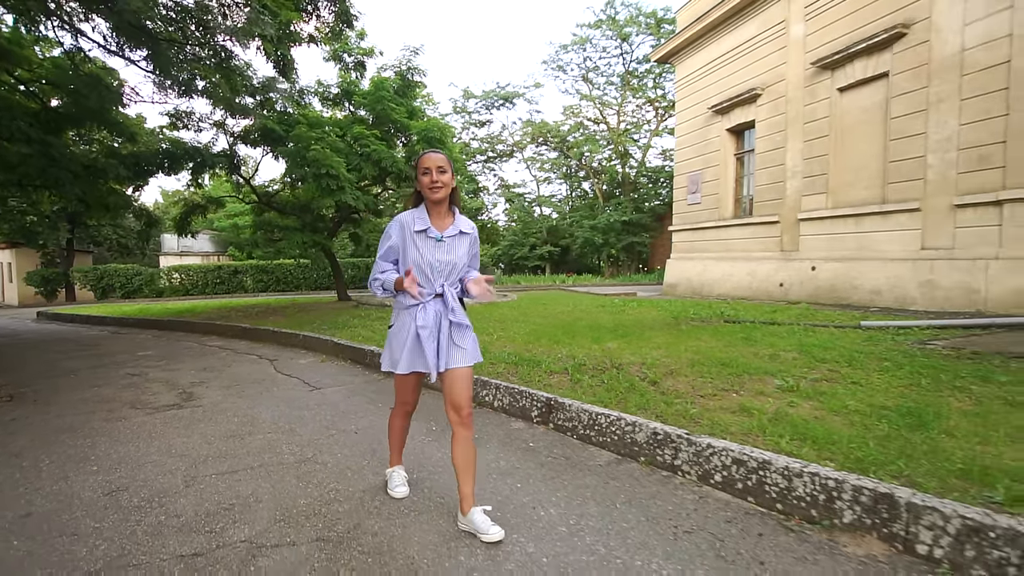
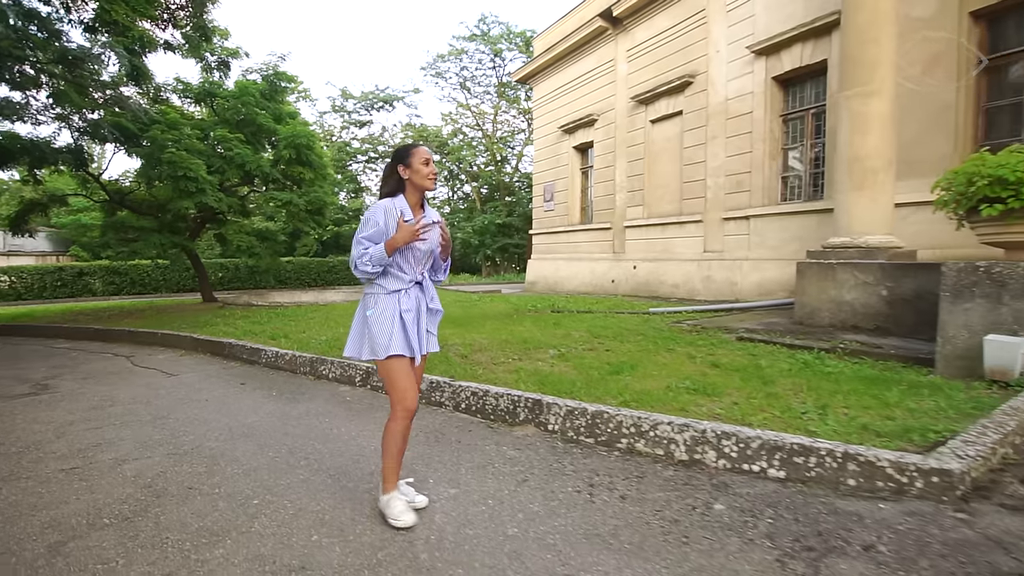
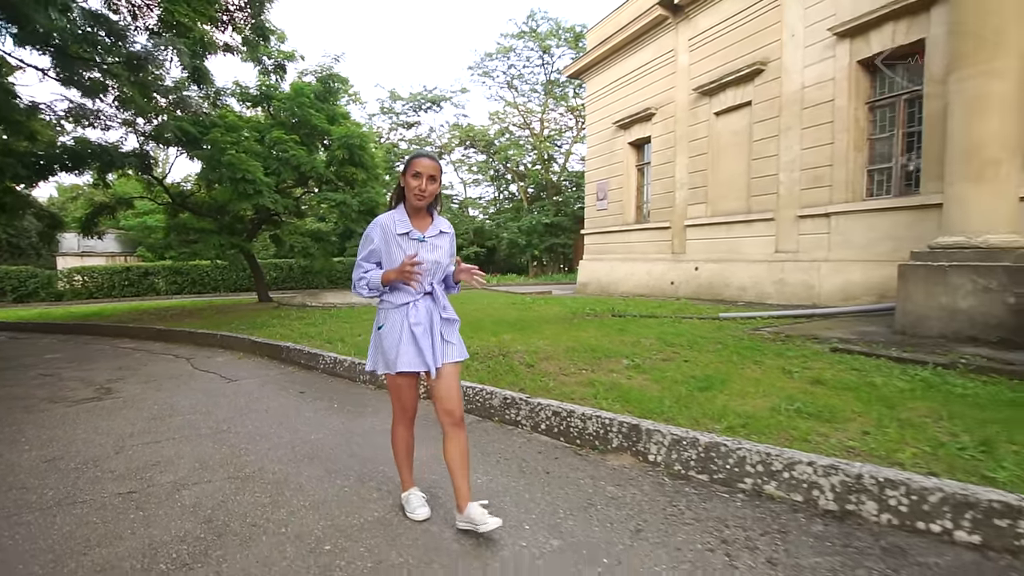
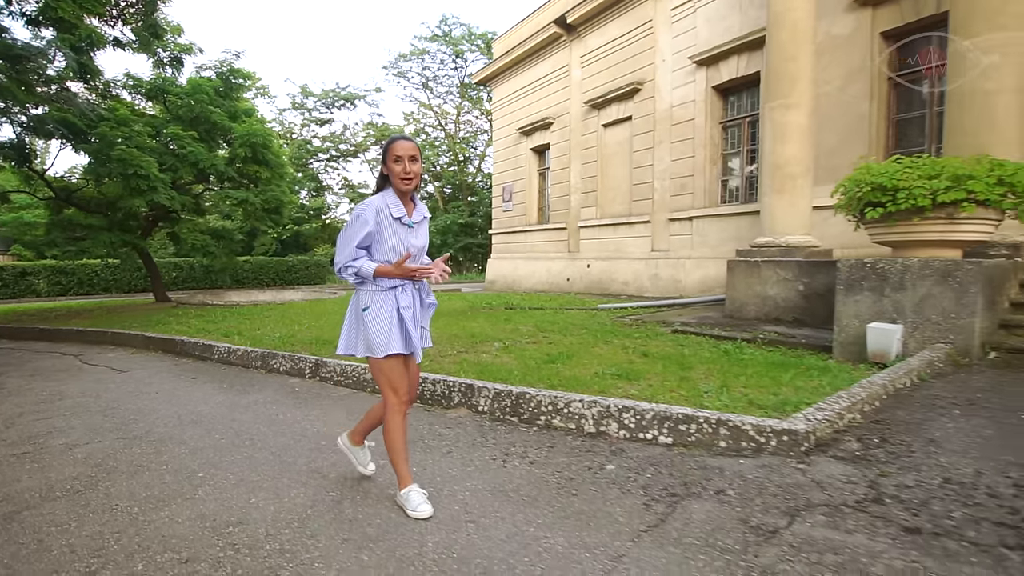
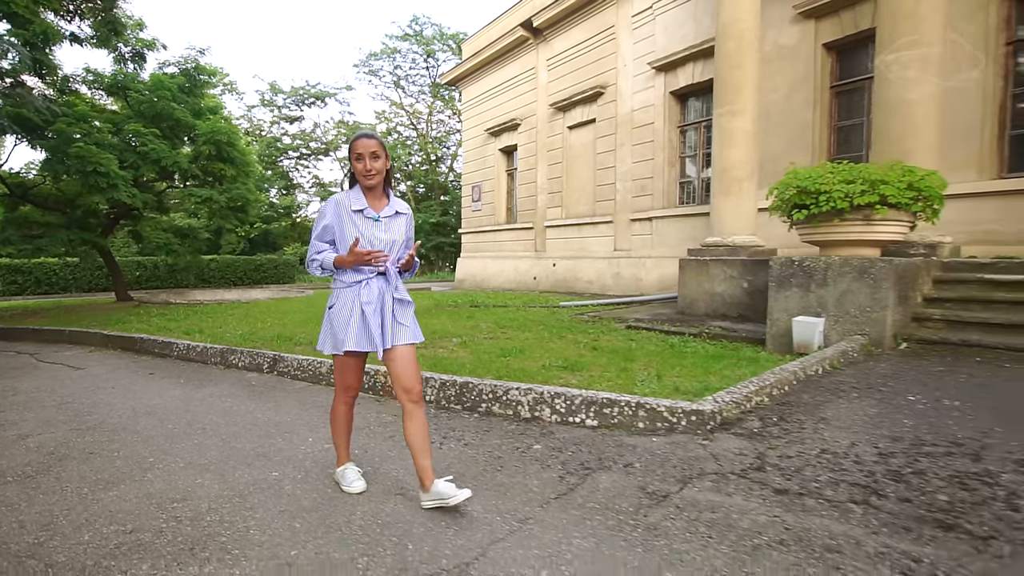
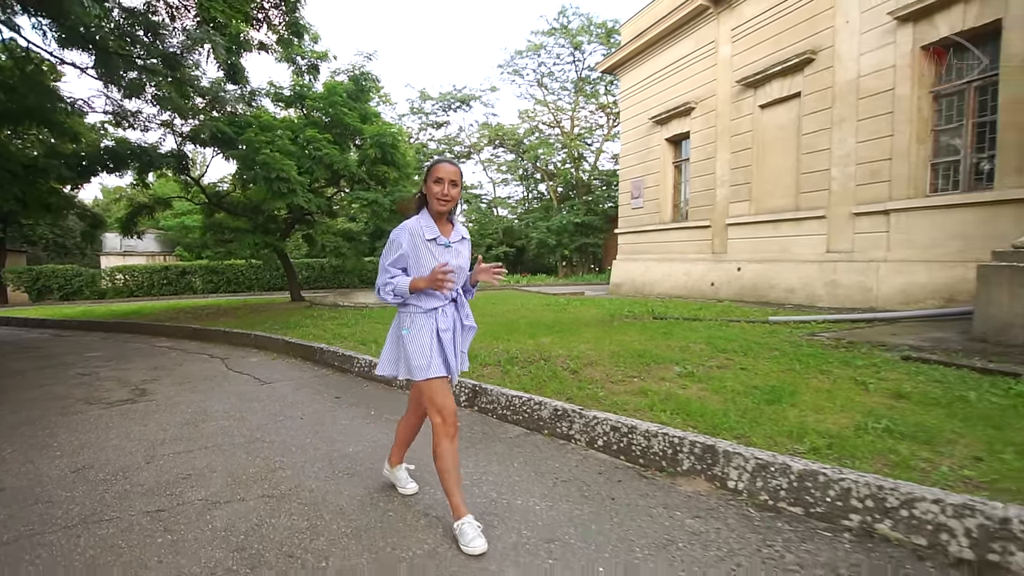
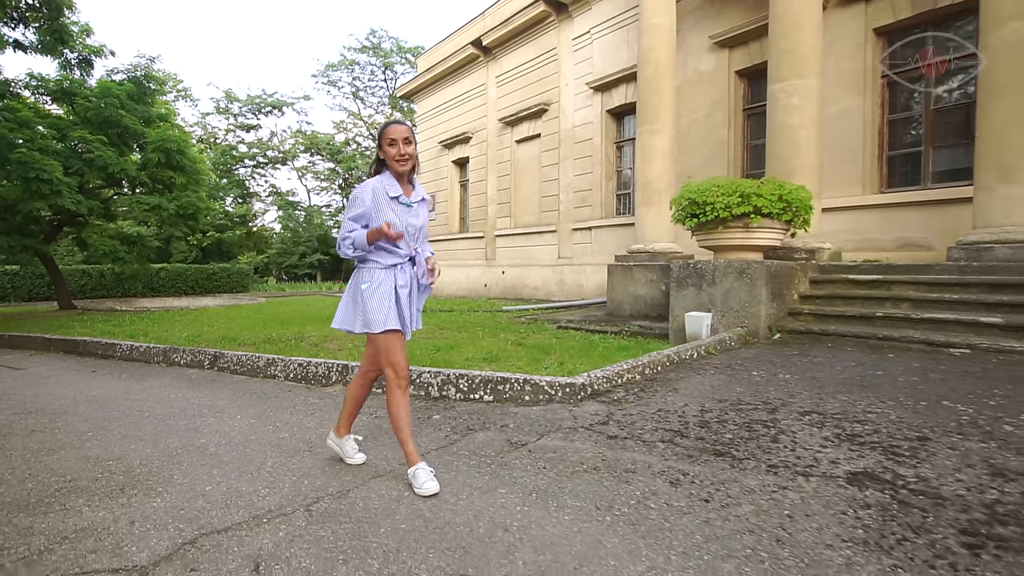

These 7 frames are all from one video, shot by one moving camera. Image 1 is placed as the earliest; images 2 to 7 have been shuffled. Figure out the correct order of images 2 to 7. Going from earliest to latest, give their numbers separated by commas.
6, 3, 2, 4, 5, 7
